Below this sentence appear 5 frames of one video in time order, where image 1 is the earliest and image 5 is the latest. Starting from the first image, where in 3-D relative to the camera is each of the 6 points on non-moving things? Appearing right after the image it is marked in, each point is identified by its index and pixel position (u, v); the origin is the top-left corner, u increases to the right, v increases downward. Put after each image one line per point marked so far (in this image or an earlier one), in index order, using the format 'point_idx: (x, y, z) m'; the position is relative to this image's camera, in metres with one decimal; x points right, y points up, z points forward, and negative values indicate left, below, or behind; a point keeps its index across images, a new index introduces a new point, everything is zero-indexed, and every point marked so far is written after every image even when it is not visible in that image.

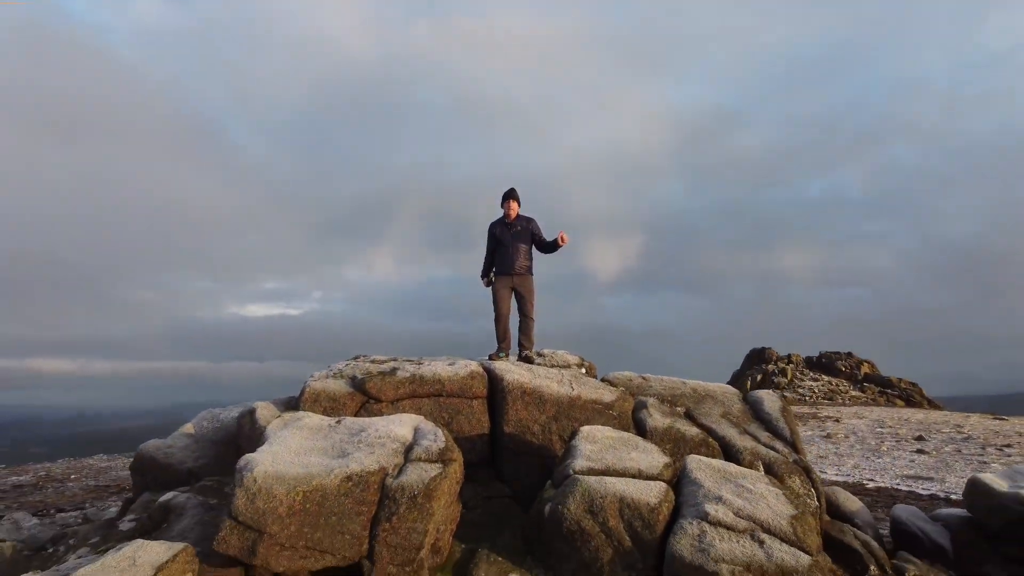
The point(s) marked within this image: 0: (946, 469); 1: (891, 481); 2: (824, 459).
0: (+8.2, -3.4, +15.2) m
1: (+6.3, -3.2, +13.3) m
2: (+6.6, -3.6, +17.2) m
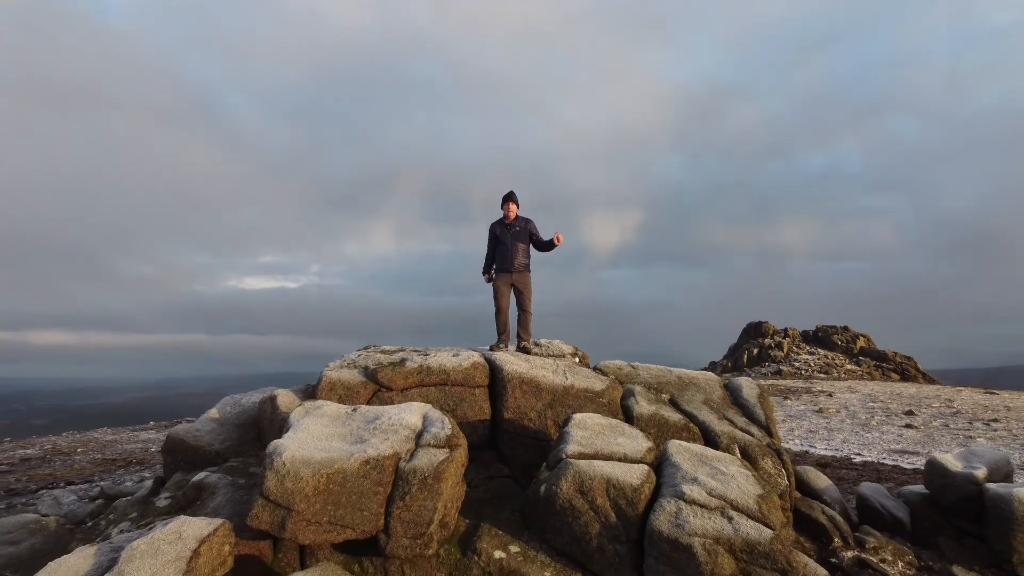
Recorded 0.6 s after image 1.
0: (+8.1, -3.0, +15.7) m
1: (+6.3, -2.9, +13.8) m
2: (+6.6, -3.2, +17.6) m
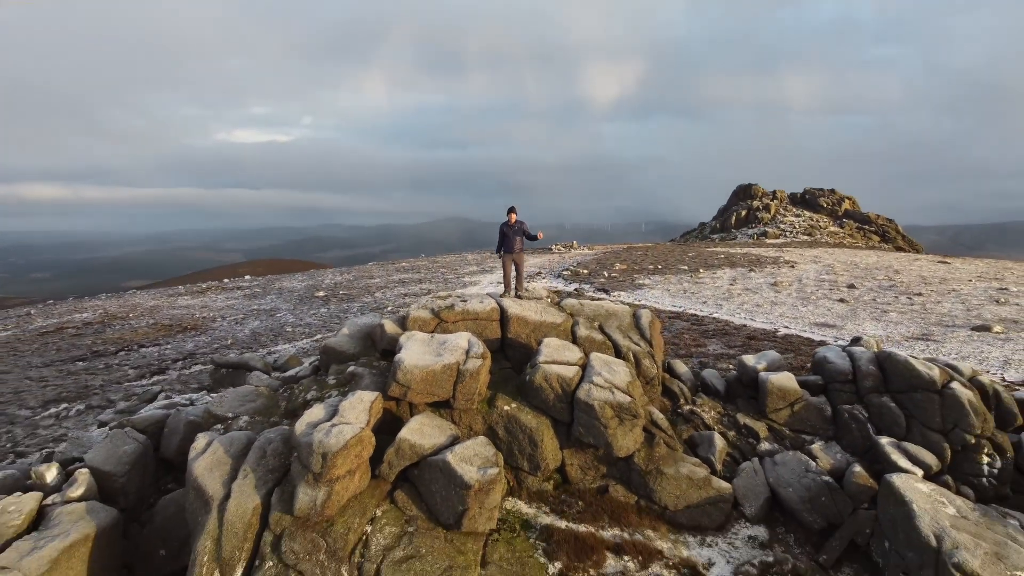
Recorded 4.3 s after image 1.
0: (+8.1, -0.7, +19.3) m
1: (+6.2, -0.9, +17.4) m
2: (+6.5, -0.5, +21.3) m
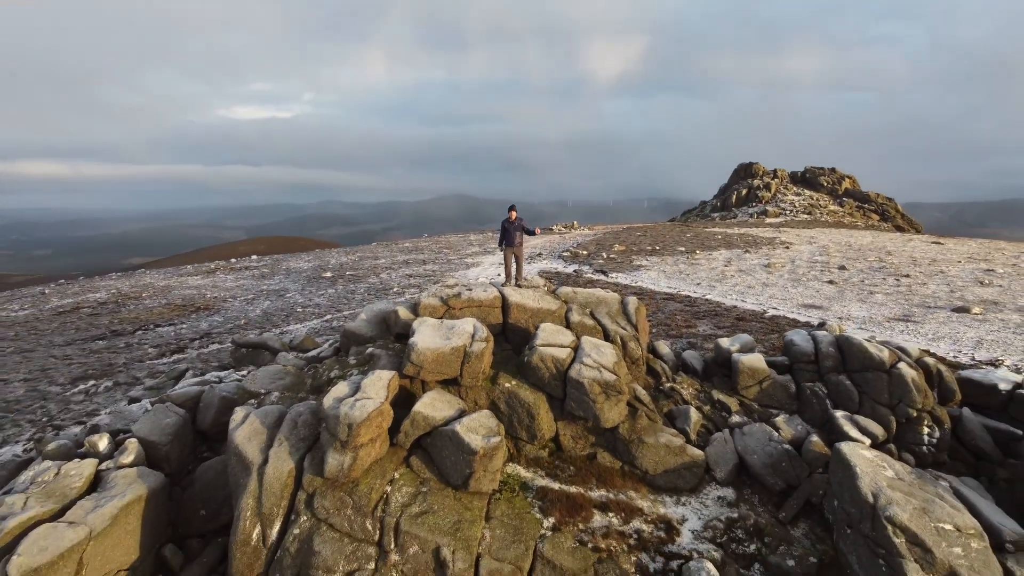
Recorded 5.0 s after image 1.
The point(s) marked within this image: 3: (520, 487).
0: (+8.1, -0.3, +20.2) m
1: (+6.2, -0.5, +18.3) m
2: (+6.6, 0.0, +22.1) m
3: (+0.1, -1.9, +7.9) m
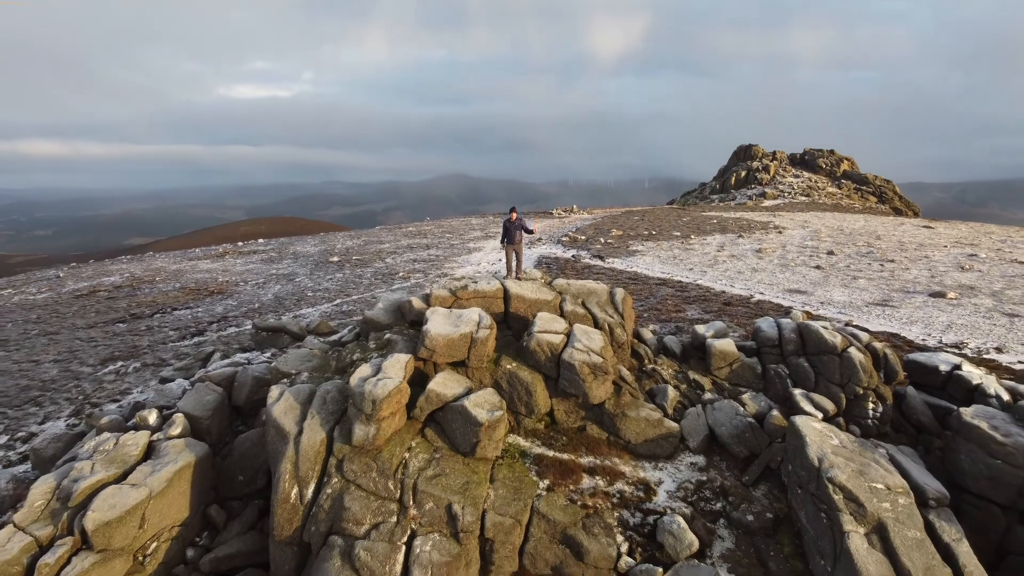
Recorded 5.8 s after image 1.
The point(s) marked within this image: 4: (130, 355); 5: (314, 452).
0: (+8.1, +0.1, +21.2) m
1: (+6.2, -0.2, +19.4) m
2: (+6.6, +0.4, +23.2) m
3: (+0.1, -1.9, +9.0) m
4: (-8.3, -1.5, +17.5) m
5: (-2.0, -1.6, +8.0) m
